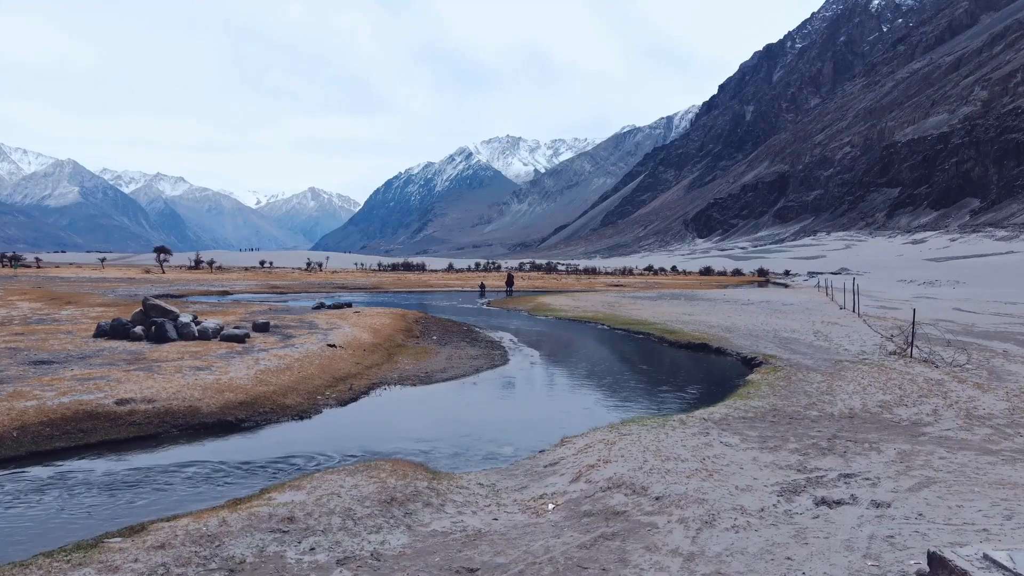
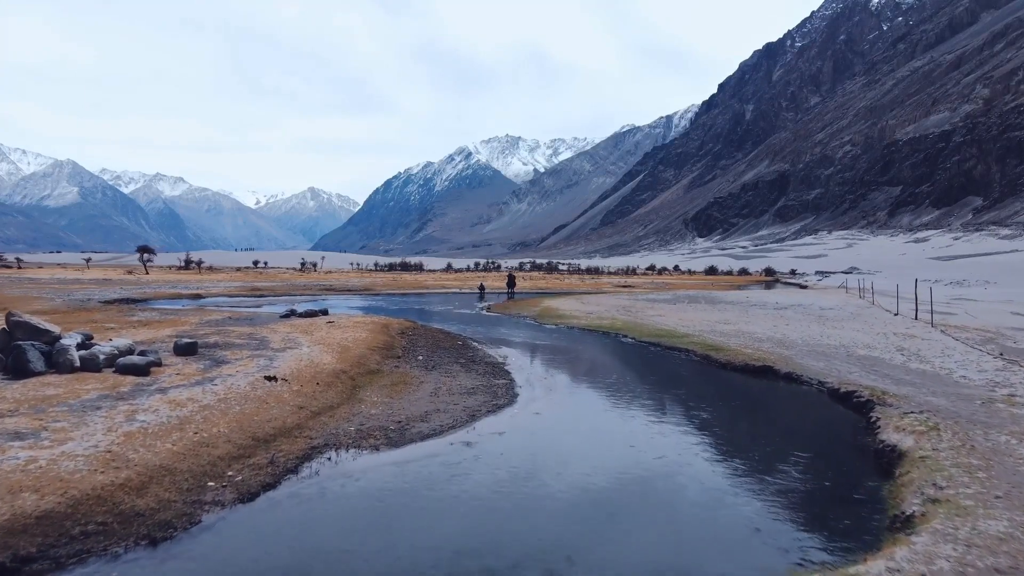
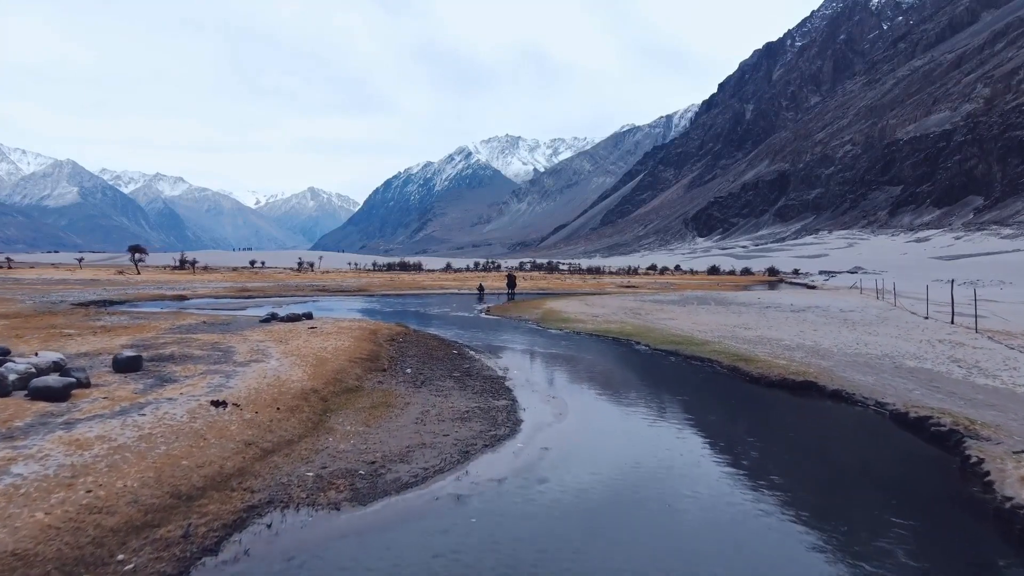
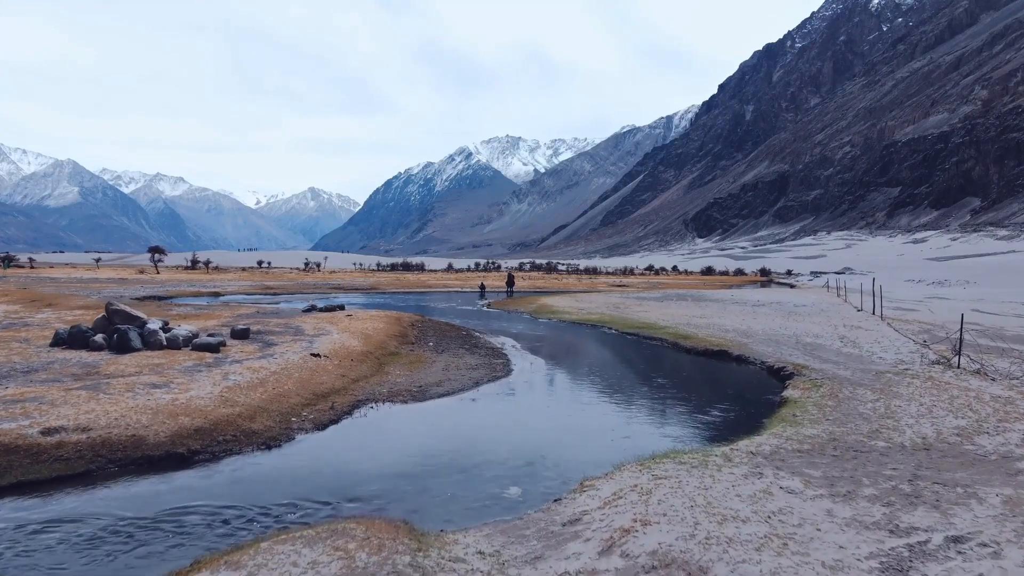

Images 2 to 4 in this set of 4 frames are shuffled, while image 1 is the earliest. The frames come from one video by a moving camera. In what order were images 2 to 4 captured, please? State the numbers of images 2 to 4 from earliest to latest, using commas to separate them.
4, 2, 3
